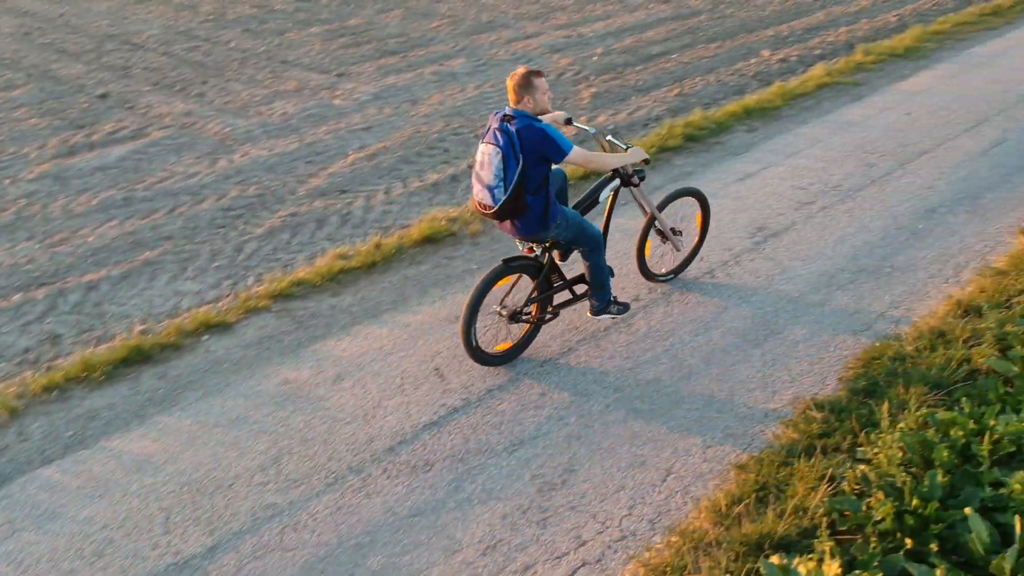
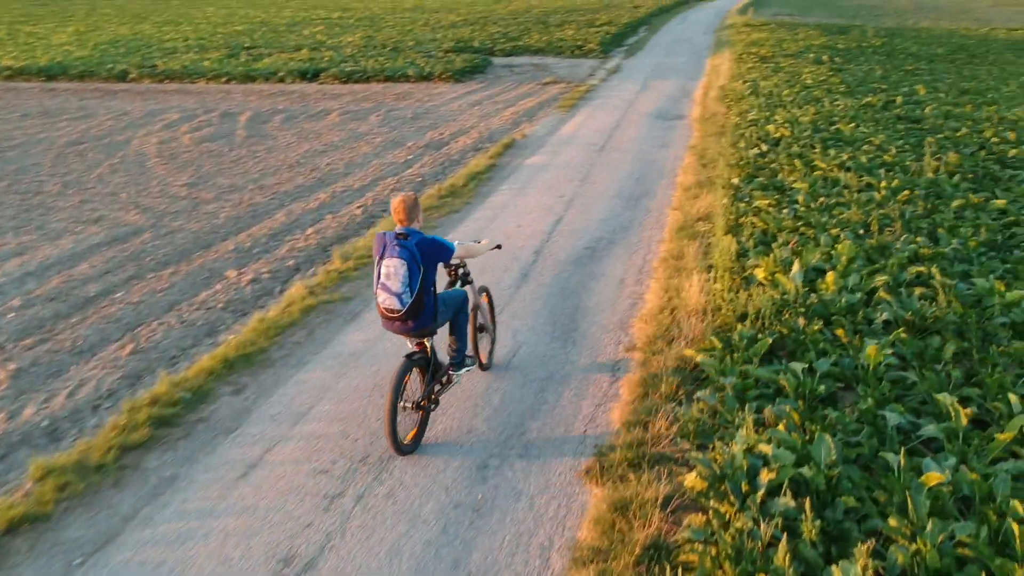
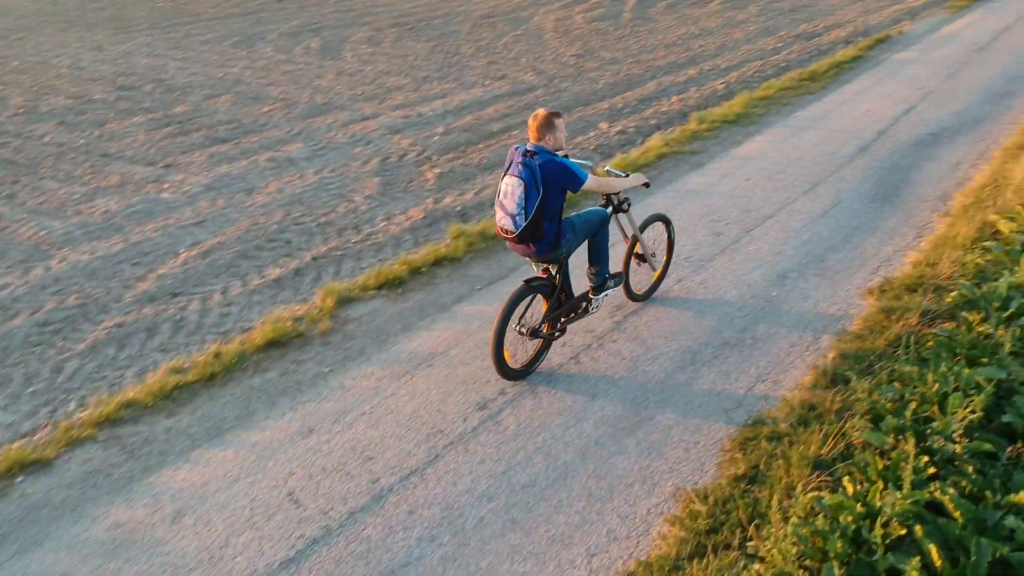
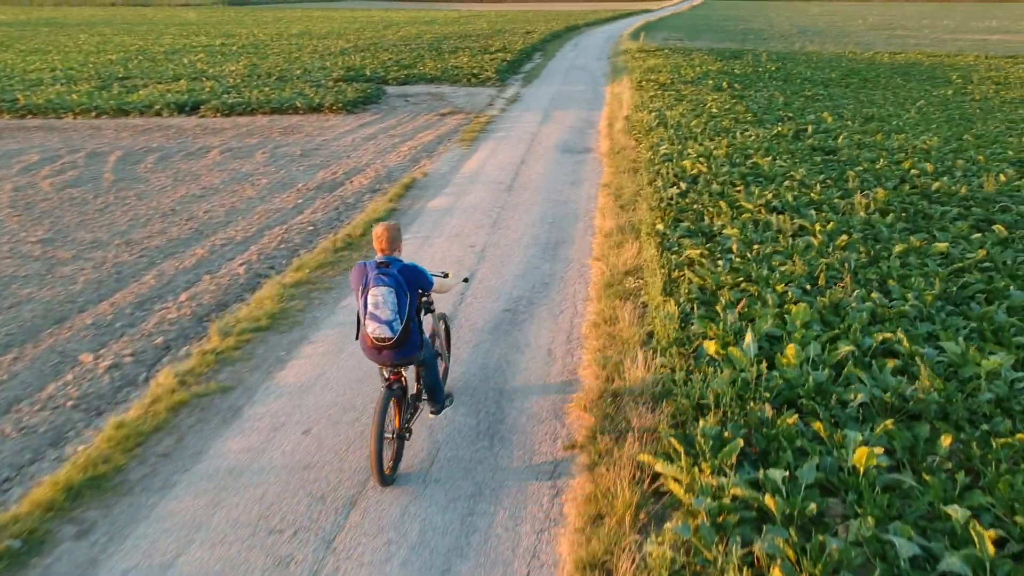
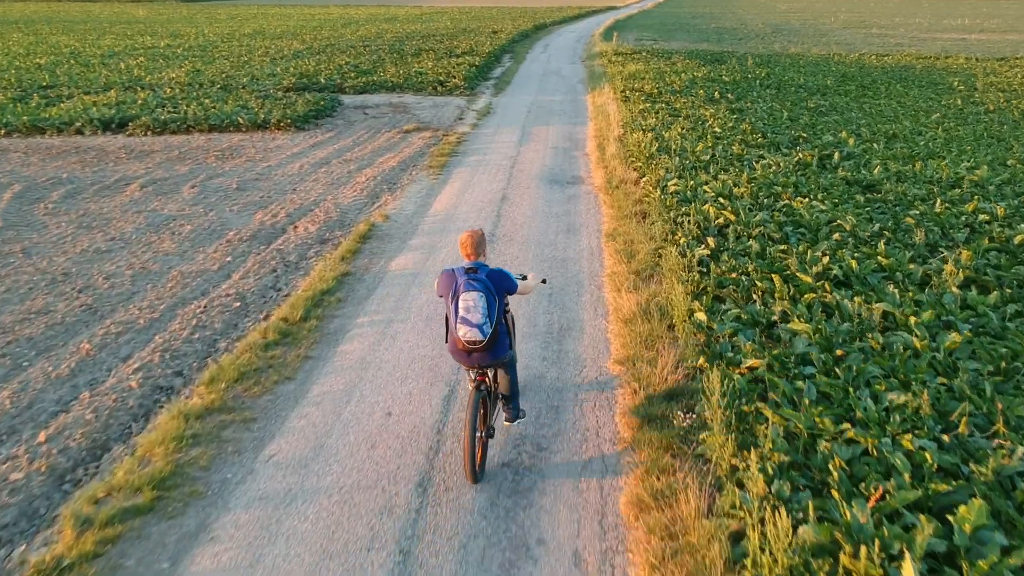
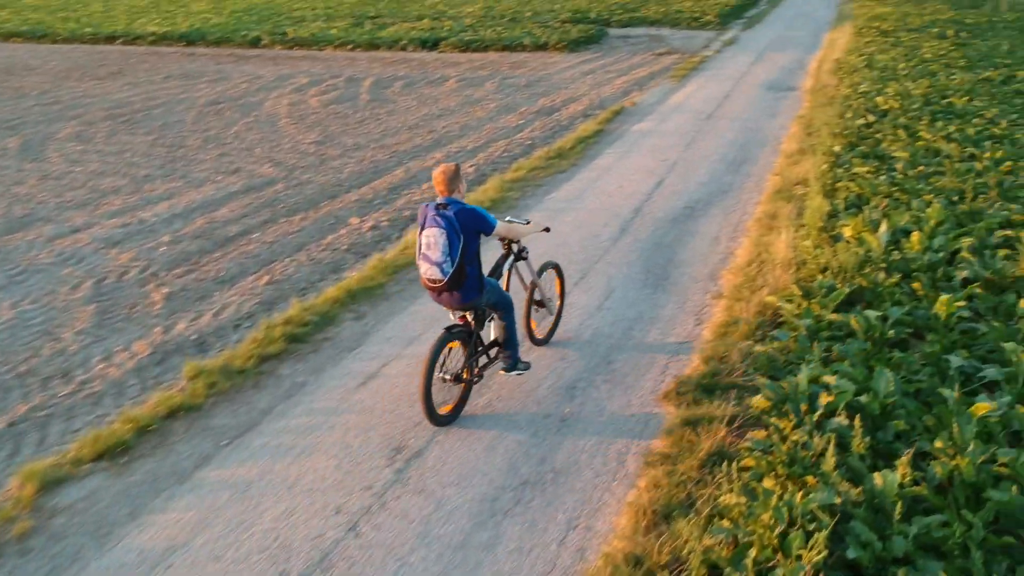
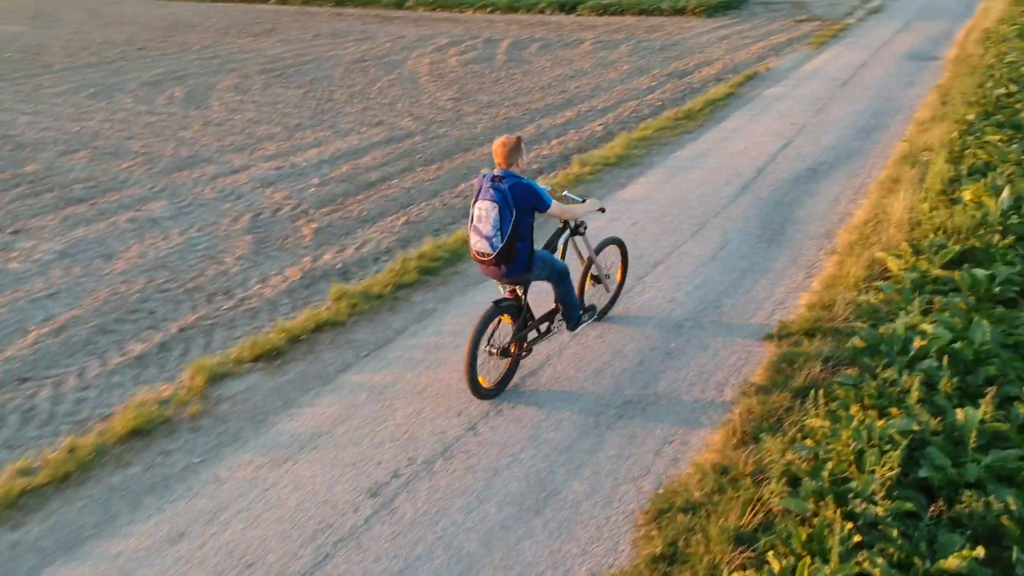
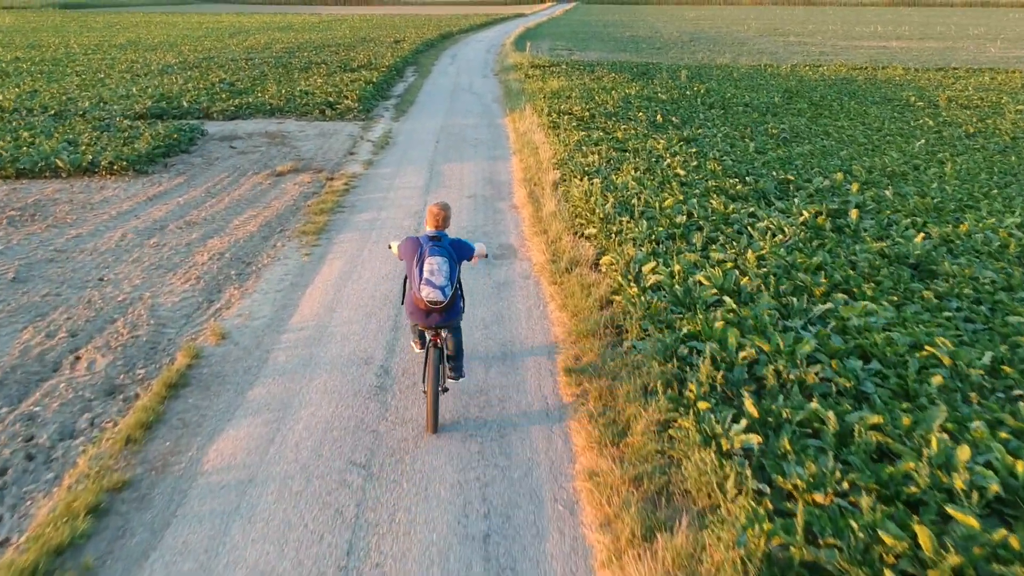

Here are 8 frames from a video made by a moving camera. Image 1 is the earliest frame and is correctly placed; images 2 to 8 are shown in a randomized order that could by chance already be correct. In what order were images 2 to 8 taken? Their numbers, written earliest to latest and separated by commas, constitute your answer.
3, 7, 6, 2, 4, 5, 8
